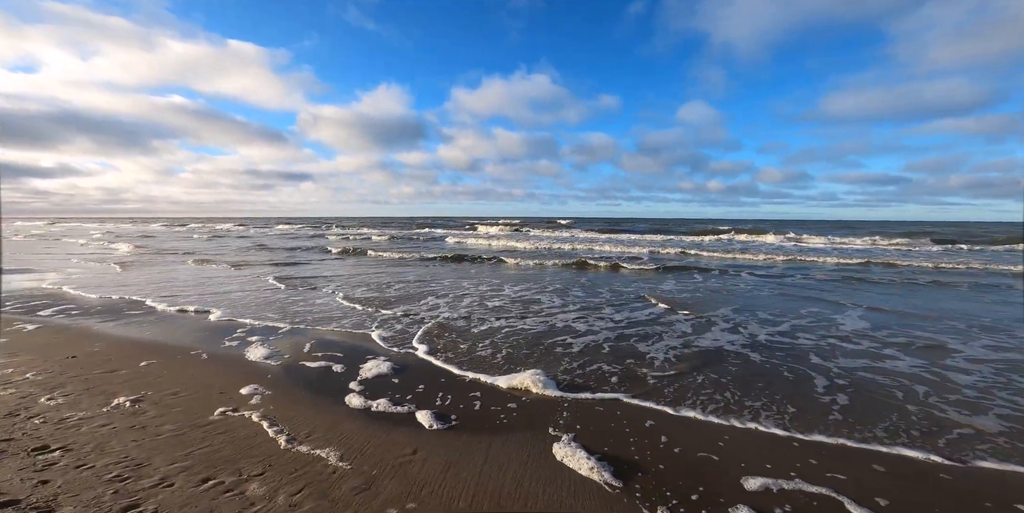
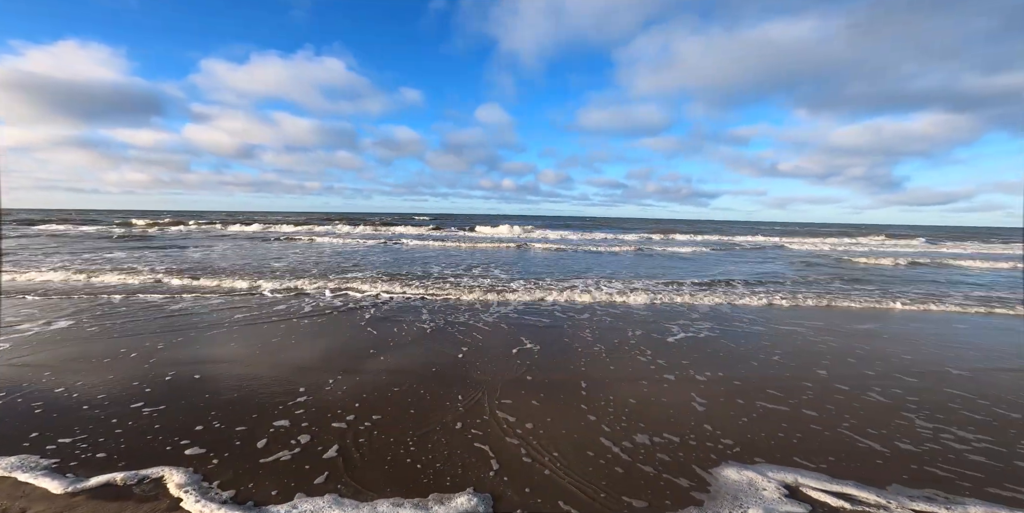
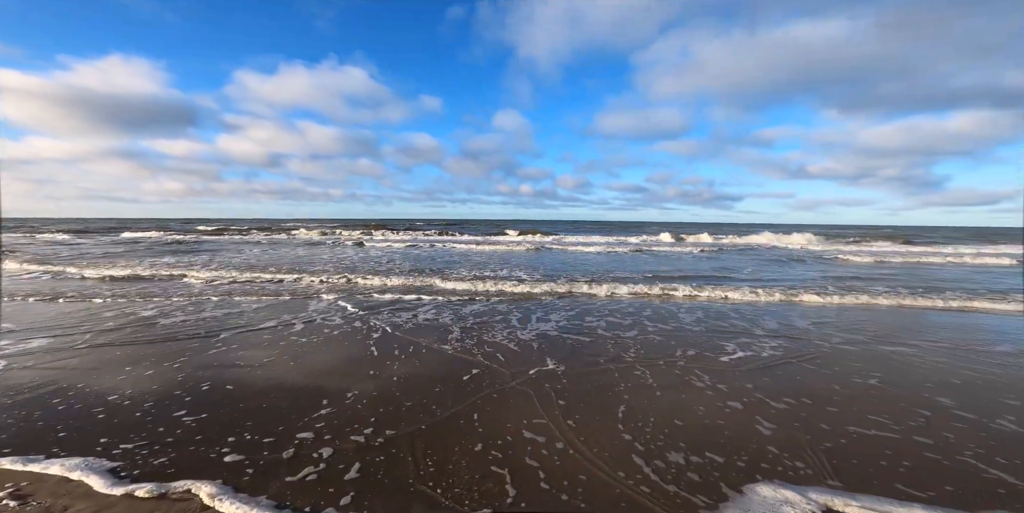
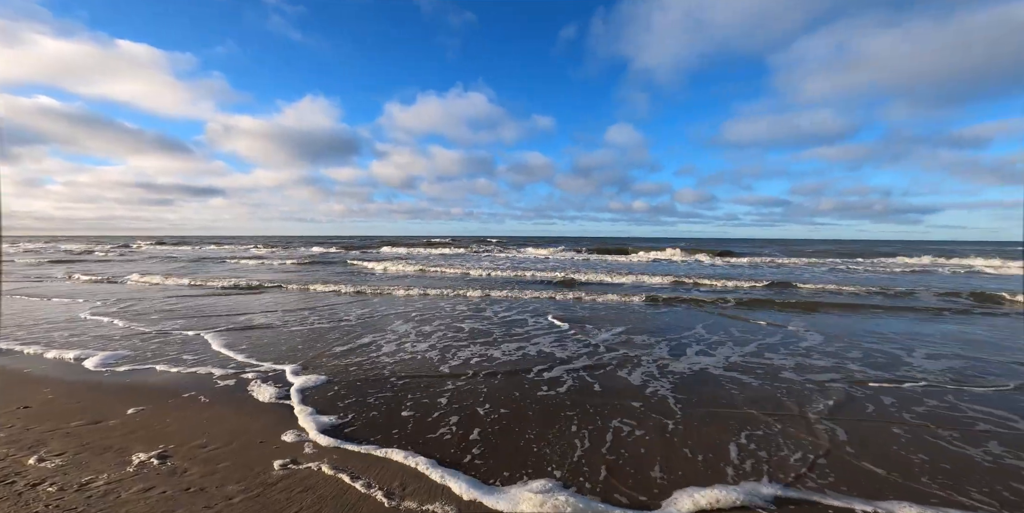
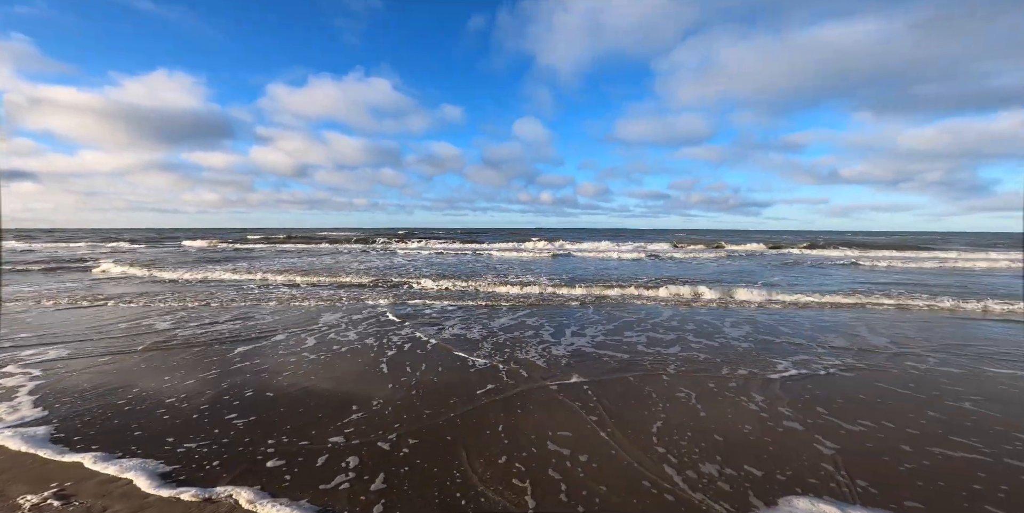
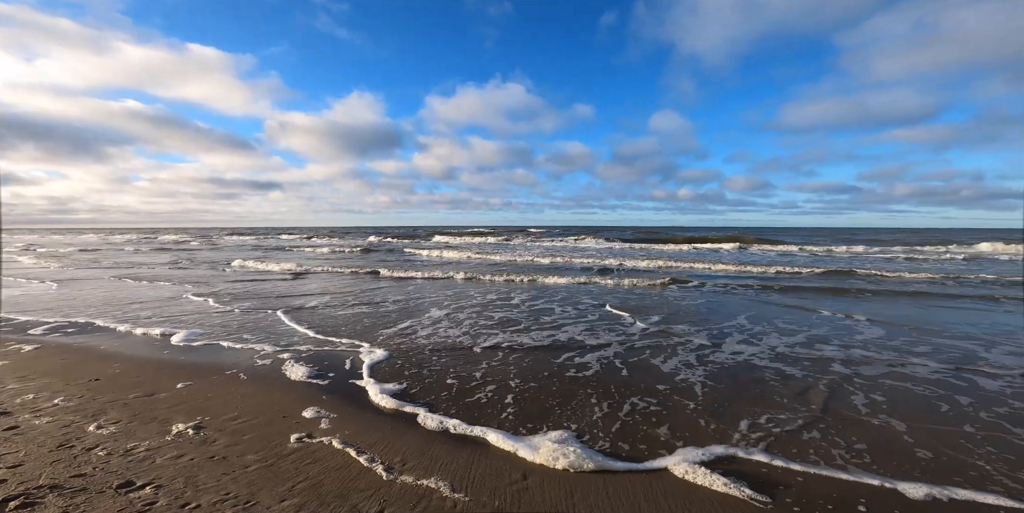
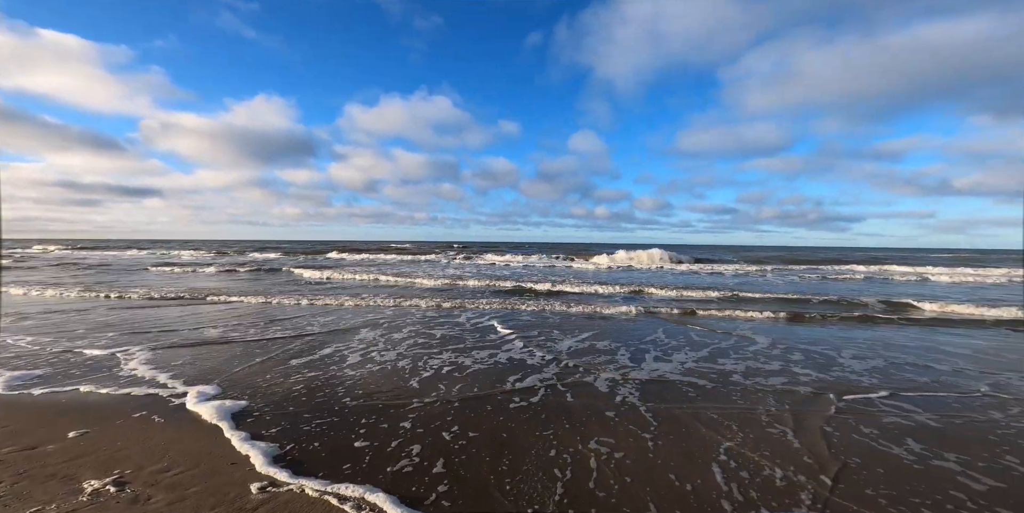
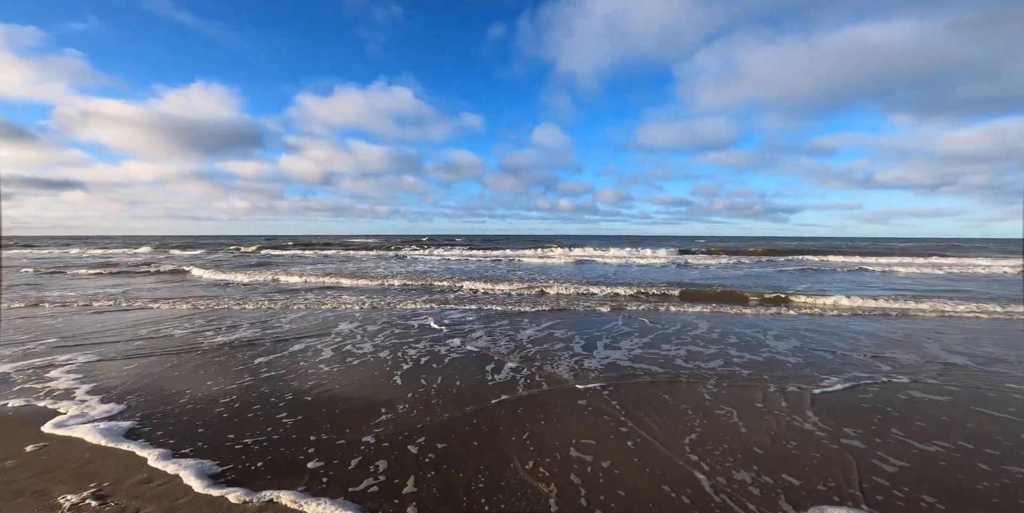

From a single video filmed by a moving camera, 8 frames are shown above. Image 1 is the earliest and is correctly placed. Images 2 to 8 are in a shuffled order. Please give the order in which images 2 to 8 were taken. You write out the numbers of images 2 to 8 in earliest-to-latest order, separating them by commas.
6, 4, 7, 8, 5, 3, 2
